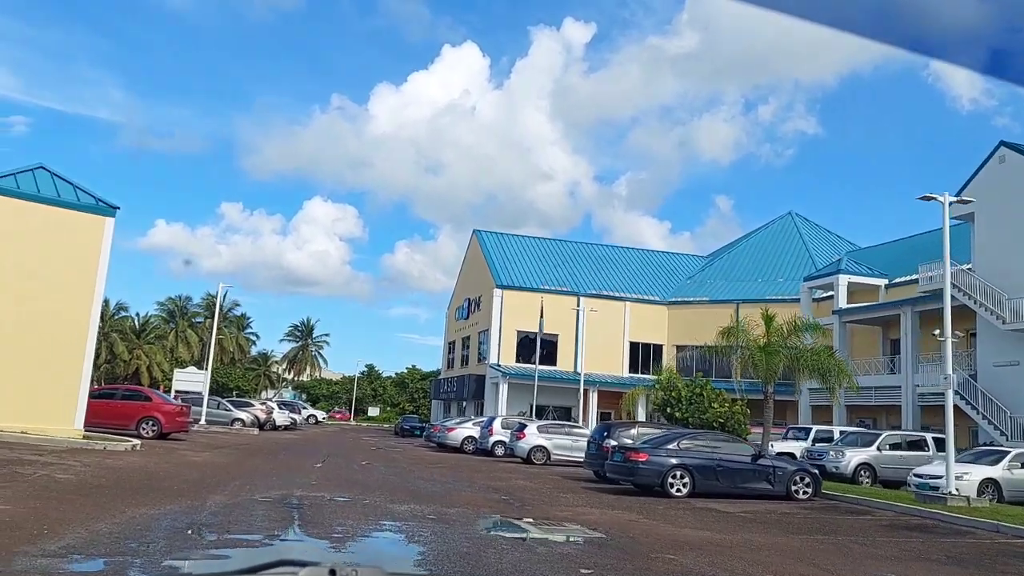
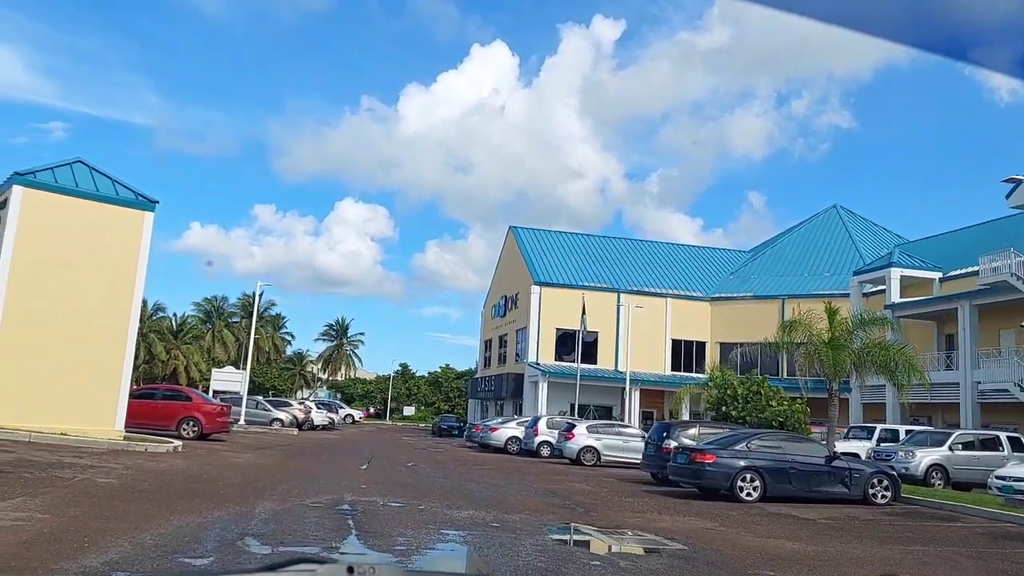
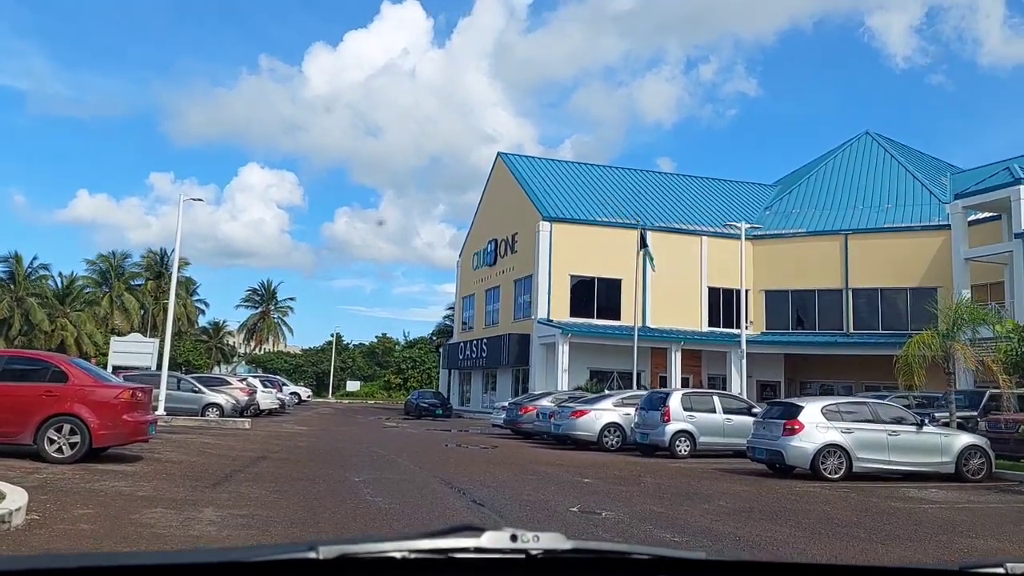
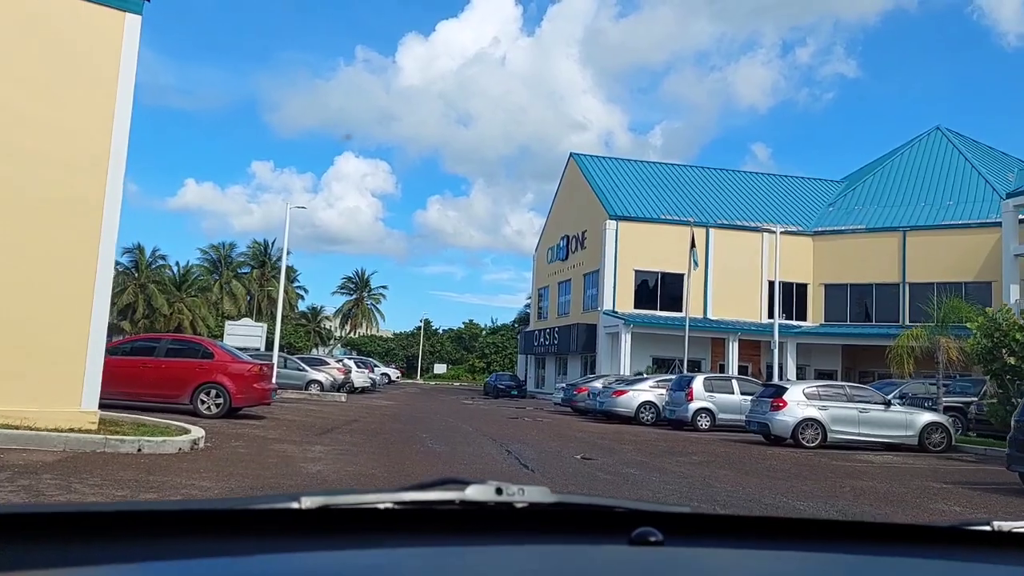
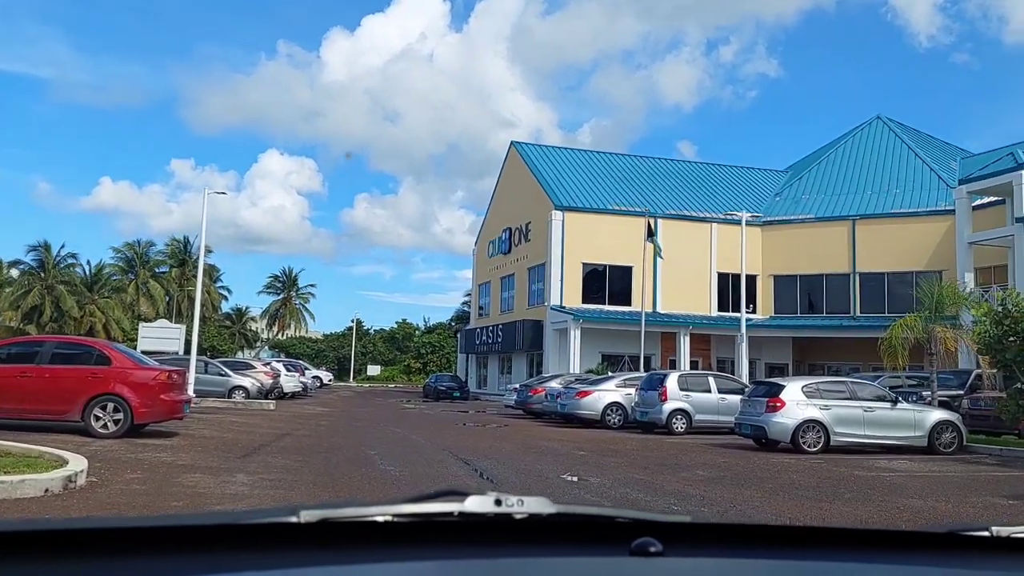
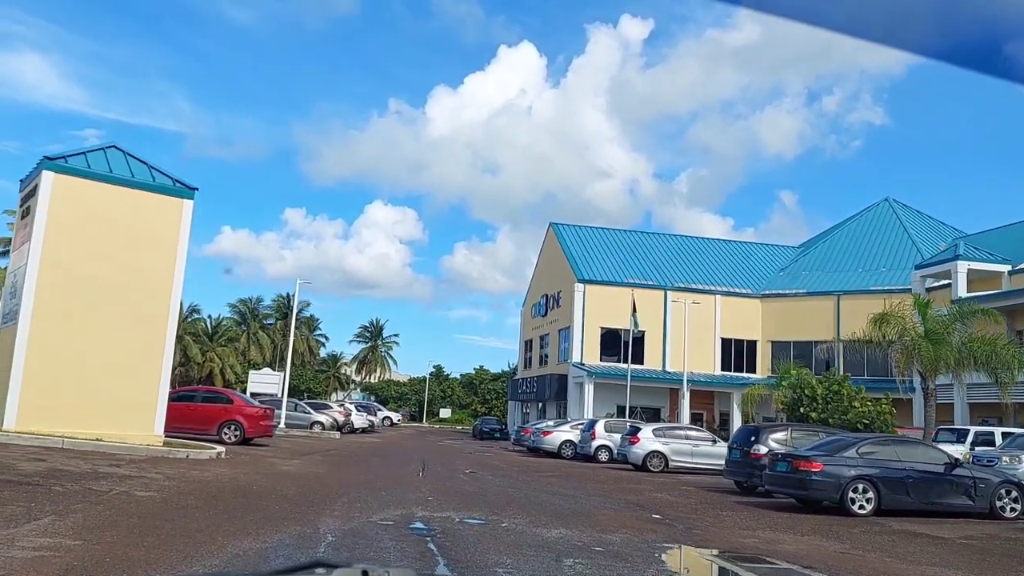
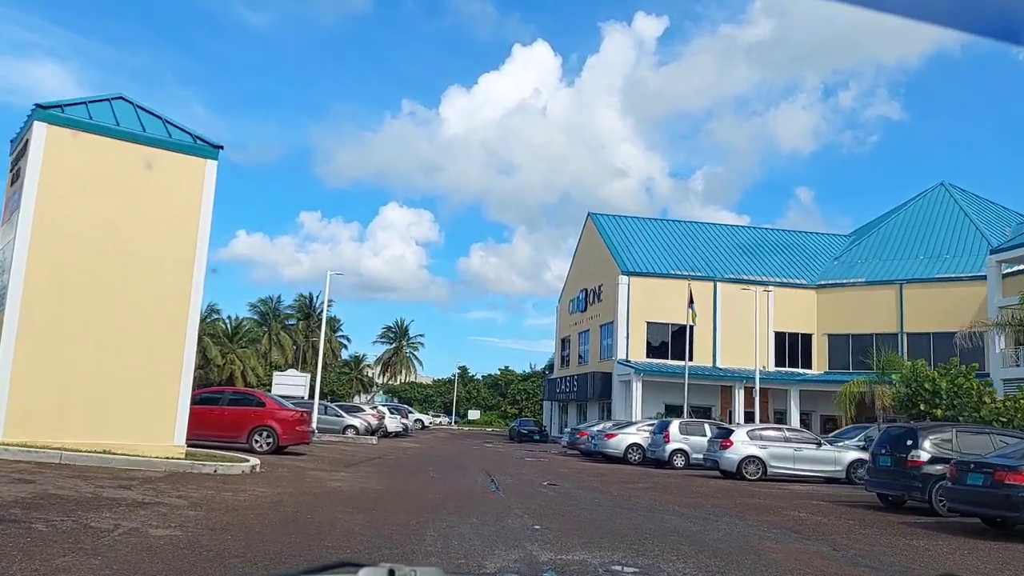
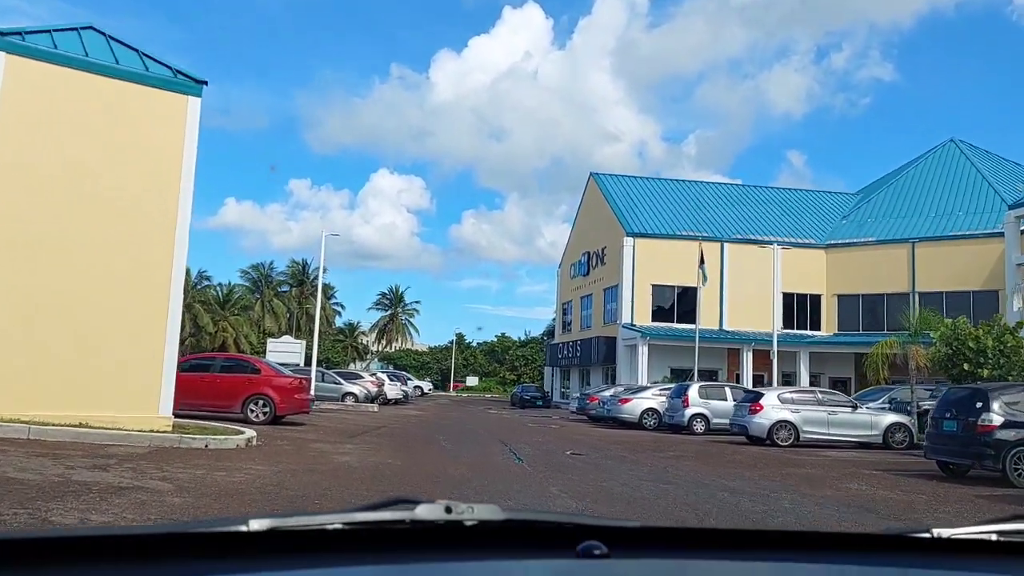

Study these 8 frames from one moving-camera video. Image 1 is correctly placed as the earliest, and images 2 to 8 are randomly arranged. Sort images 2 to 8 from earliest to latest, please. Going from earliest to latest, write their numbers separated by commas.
2, 6, 7, 8, 4, 5, 3
